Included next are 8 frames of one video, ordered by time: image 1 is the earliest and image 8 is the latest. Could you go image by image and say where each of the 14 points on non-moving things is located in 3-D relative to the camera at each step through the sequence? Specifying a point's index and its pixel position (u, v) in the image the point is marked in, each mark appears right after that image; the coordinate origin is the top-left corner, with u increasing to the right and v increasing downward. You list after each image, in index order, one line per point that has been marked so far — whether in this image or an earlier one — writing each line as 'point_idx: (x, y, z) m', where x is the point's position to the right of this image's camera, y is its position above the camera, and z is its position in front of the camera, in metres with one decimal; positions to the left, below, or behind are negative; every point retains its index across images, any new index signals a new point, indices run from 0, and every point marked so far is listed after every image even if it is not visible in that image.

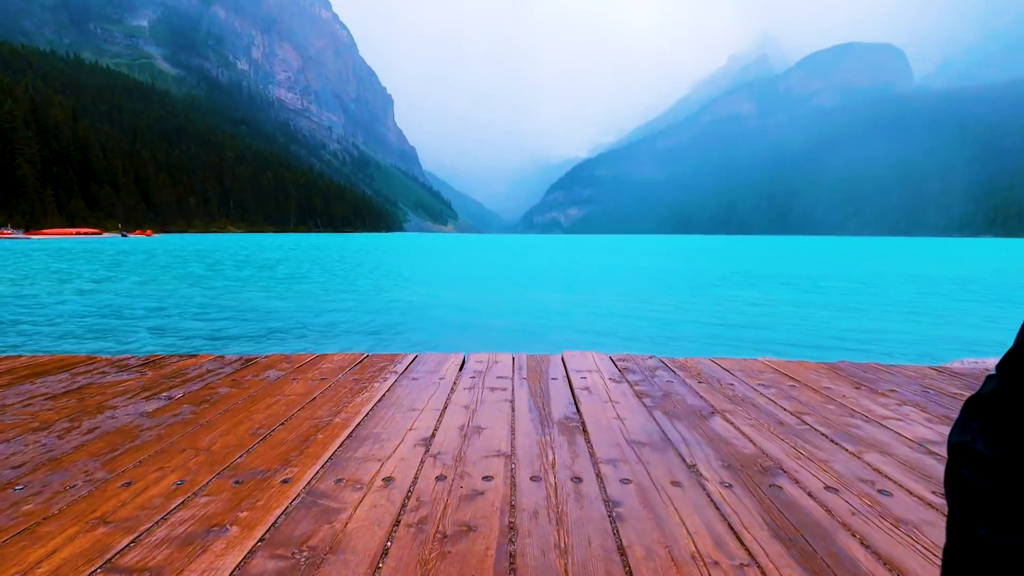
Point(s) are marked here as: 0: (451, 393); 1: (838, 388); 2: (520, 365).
0: (-0.9, -1.6, +8.2) m
1: (+4.6, -1.4, +7.7) m
2: (+0.2, -1.5, +9.3) m
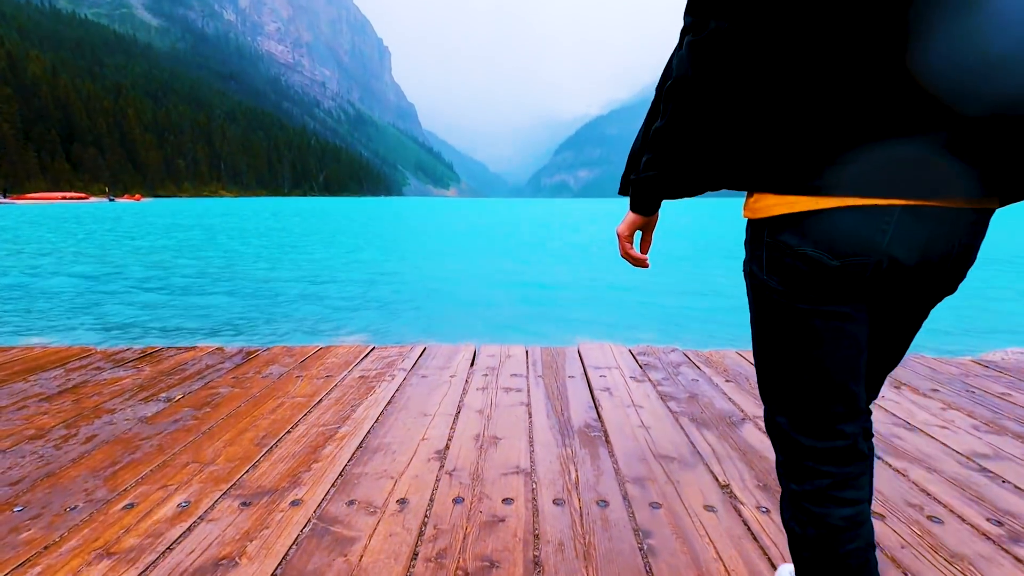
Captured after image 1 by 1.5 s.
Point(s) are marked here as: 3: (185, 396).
0: (-0.7, -1.5, +7.8) m
1: (+4.9, -1.3, +7.2) m
2: (+0.4, -1.3, +8.9) m
3: (-4.9, -1.6, +8.2) m
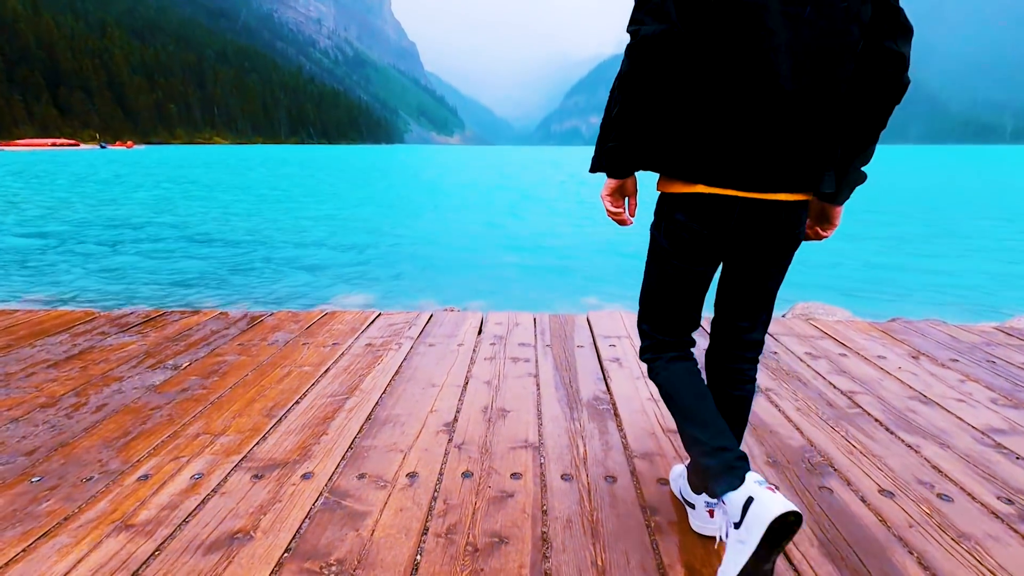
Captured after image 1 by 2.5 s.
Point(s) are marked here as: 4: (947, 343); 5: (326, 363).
0: (-0.6, -1.1, +7.8) m
1: (+5.0, -0.9, +7.2) m
2: (+0.5, -0.7, +8.8) m
3: (-4.7, -1.1, +8.2) m
4: (+5.9, -0.8, +7.5) m
5: (-2.7, -1.1, +8.0) m
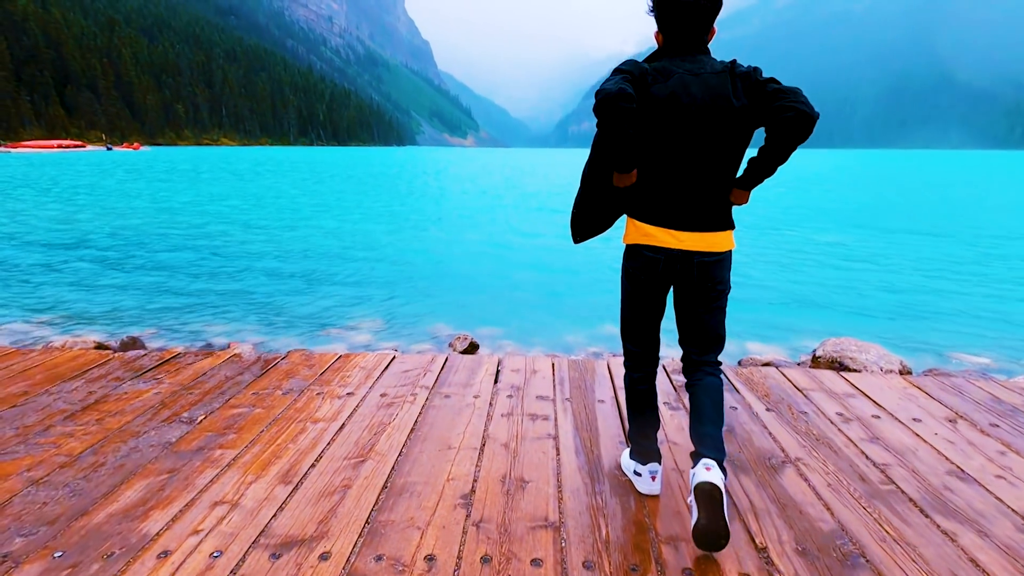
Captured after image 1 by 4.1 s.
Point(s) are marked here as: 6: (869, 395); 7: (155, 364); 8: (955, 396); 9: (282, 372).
0: (-0.3, -1.8, +7.6) m
1: (+5.2, -1.7, +6.8) m
2: (+0.8, -1.4, +8.6) m
3: (-4.5, -1.9, +8.1) m
4: (+6.1, -1.5, +7.2) m
5: (-2.4, -1.9, +7.9) m
6: (+4.9, -1.5, +7.5) m
7: (-6.3, -1.3, +9.7) m
8: (+5.9, -1.5, +7.4) m
9: (-3.8, -1.4, +9.2) m
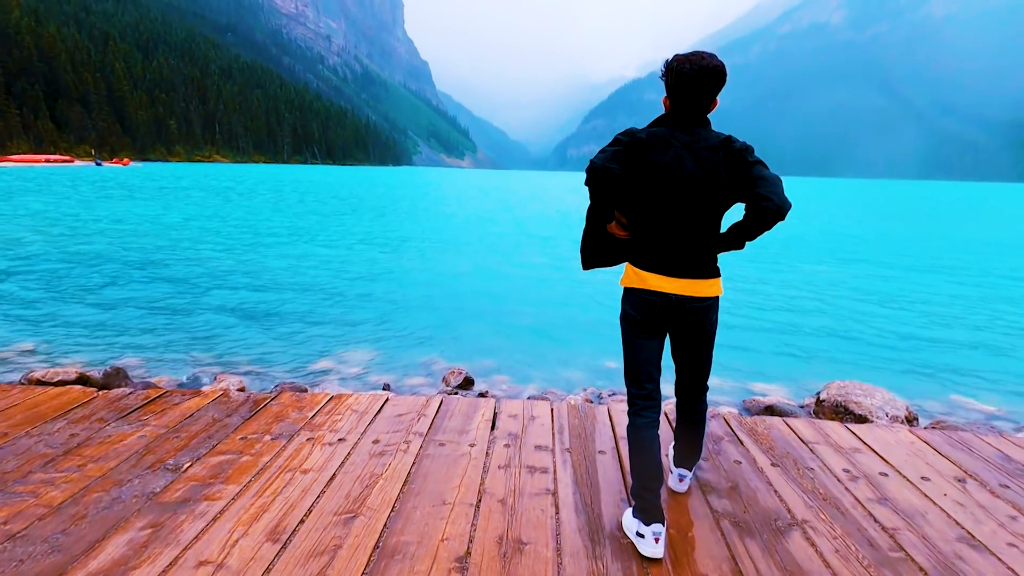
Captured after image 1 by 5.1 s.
0: (-0.4, -2.5, +7.4) m
1: (+5.2, -2.4, +6.6) m
2: (+0.7, -2.1, +8.4) m
3: (-4.5, -2.5, +7.9) m
4: (+6.1, -2.2, +7.0) m
5: (-2.5, -2.5, +7.7) m
6: (+4.8, -2.2, +7.3) m
7: (-6.3, -2.0, +9.5) m
8: (+5.9, -2.2, +7.2) m
9: (-3.9, -2.0, +9.0) m
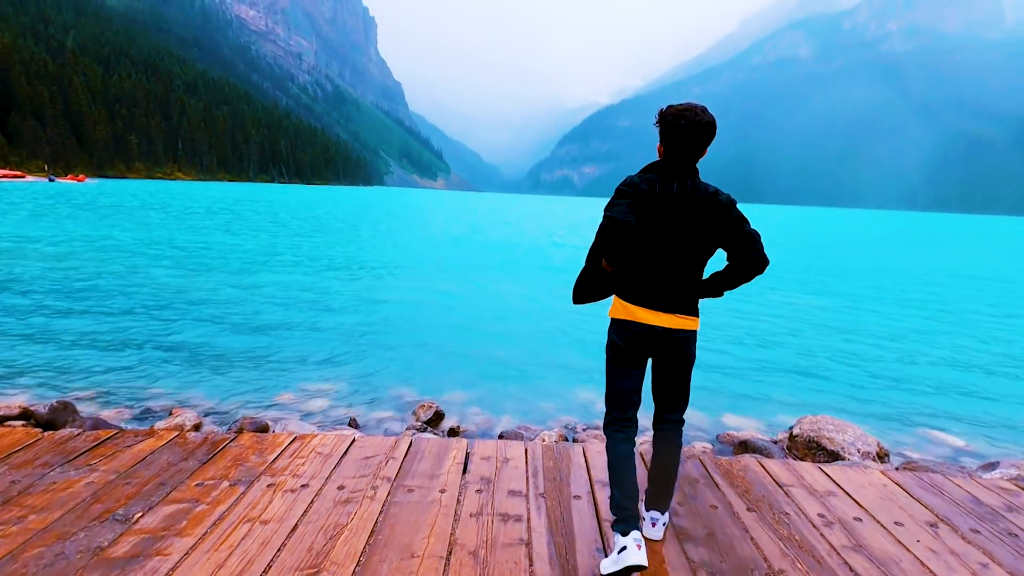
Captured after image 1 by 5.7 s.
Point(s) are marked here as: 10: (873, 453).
0: (-0.7, -3.0, +7.1) m
1: (+4.8, -2.9, +6.6) m
2: (+0.3, -2.6, +8.1) m
3: (-4.9, -3.0, +7.4) m
4: (+5.8, -2.7, +7.0) m
5: (-2.9, -3.0, +7.3) m
6: (+4.5, -2.7, +7.3) m
7: (-6.8, -2.5, +8.9) m
8: (+5.5, -2.7, +7.2) m
9: (-4.3, -2.6, +8.5) m
10: (+8.5, -3.9, +13.1) m
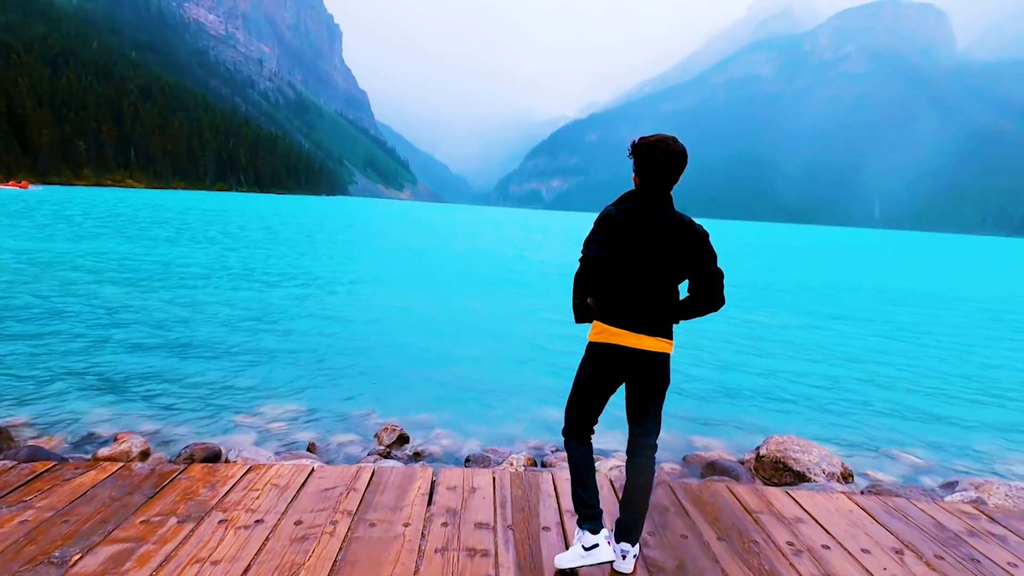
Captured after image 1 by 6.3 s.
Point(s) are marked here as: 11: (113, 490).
0: (-1.2, -3.3, +6.8) m
1: (+4.4, -3.2, +6.6) m
2: (-0.1, -3.0, +7.9) m
3: (-5.3, -3.3, +6.9) m
4: (+5.3, -3.1, +7.1) m
5: (-3.3, -3.3, +6.9) m
6: (+4.0, -3.1, +7.3) m
7: (-7.3, -2.8, +8.3) m
8: (+5.1, -3.0, +7.3) m
9: (-4.8, -2.9, +8.0) m
10: (+7.8, -4.3, +13.3) m
11: (-5.8, -2.9, +8.1) m
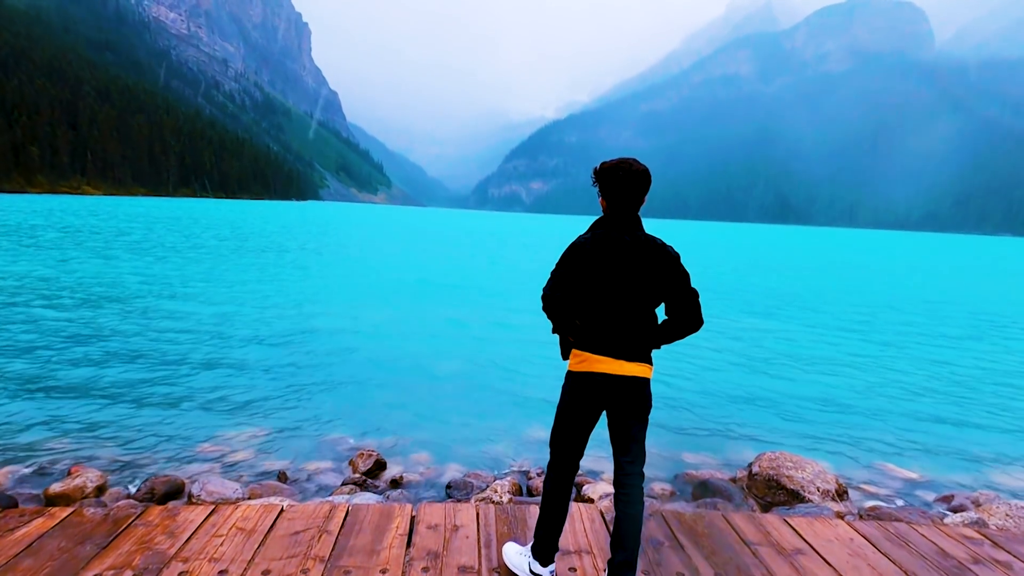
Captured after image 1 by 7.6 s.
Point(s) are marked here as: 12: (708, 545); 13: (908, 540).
0: (-1.3, -3.6, +6.3) m
1: (+4.3, -3.5, +6.3) m
2: (-0.3, -3.3, +7.4) m
3: (-5.5, -3.8, +6.2) m
4: (+5.2, -3.3, +6.8) m
5: (-3.4, -3.7, +6.3) m
6: (+3.9, -3.3, +7.0) m
7: (-7.5, -3.3, +7.6) m
8: (+4.9, -3.3, +7.0) m
9: (-5.0, -3.3, +7.4) m
10: (+7.4, -4.4, +13.1) m
11: (-6.0, -3.3, +7.4) m
12: (+2.5, -3.3, +7.1) m
13: (+5.1, -3.2, +7.2) m
